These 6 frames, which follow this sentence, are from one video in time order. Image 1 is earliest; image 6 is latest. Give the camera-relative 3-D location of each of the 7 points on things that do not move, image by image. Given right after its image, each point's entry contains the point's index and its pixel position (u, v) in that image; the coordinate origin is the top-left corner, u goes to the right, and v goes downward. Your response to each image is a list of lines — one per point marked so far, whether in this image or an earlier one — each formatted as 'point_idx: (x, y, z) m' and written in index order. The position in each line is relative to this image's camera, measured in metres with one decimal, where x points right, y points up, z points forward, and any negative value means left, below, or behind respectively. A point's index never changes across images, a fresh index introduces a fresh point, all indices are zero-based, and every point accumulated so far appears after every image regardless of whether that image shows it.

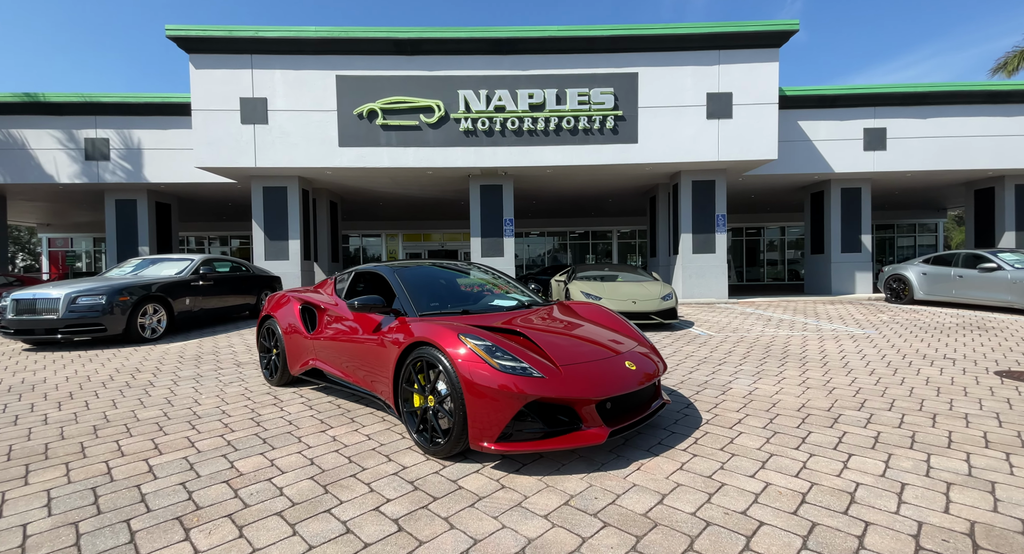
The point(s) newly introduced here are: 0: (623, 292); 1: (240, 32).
0: (+2.0, -0.3, +9.0) m
1: (-6.3, +5.6, +11.2) m
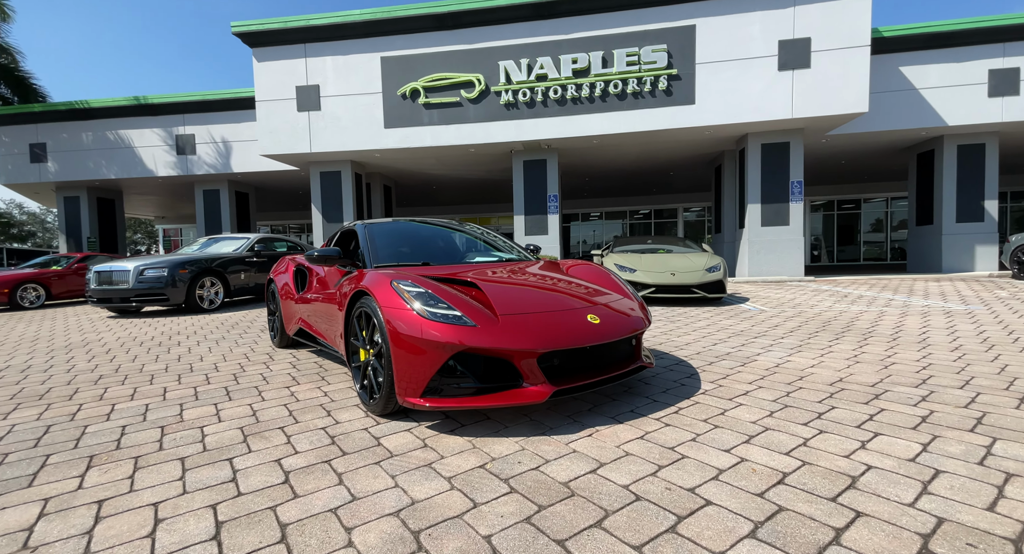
0: (+2.5, +0.2, +8.1) m
1: (-5.3, +6.1, +11.7) m
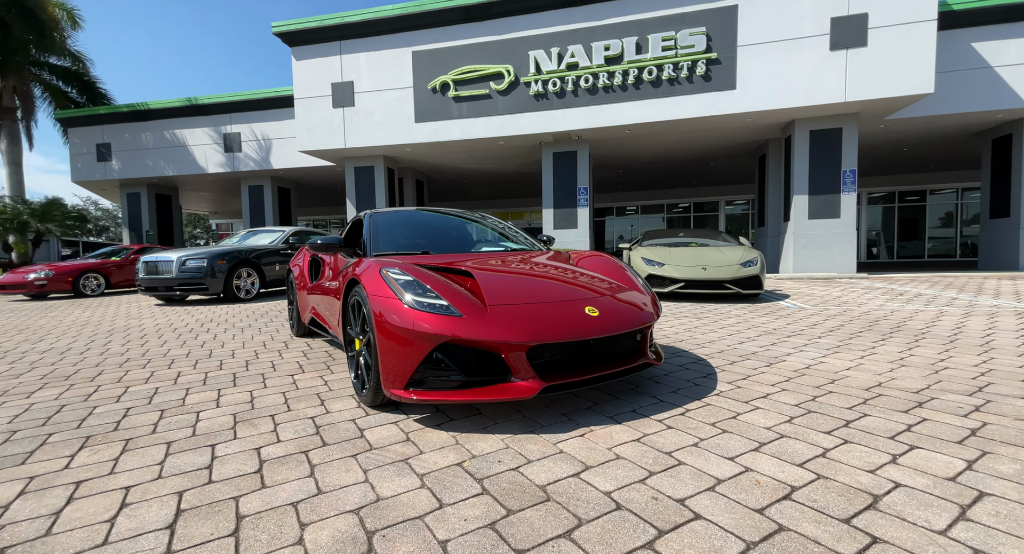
0: (+2.9, +0.3, +7.7) m
1: (-4.6, +6.3, +11.9) m
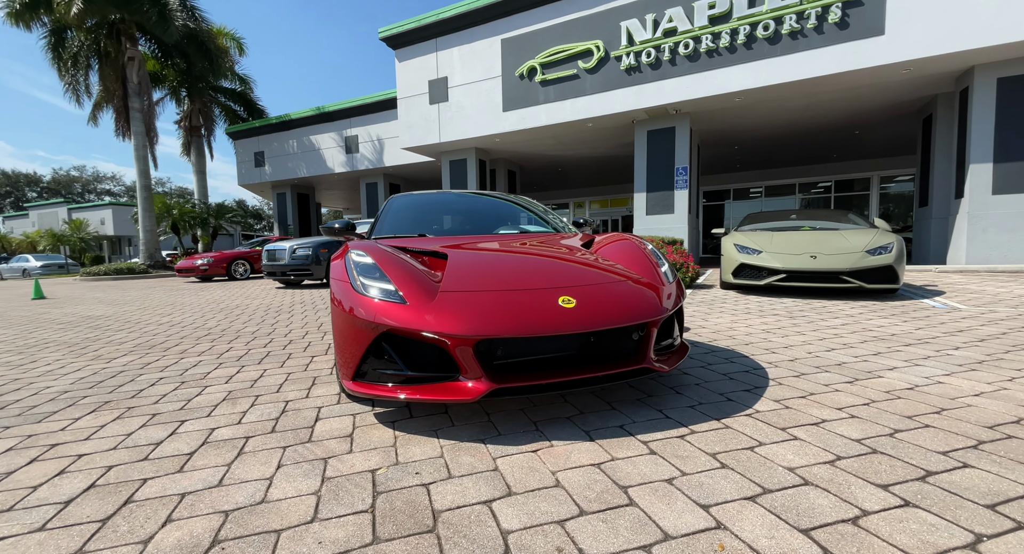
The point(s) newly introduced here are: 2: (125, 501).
0: (+3.9, +0.5, +6.4) m
1: (-2.2, +6.6, +12.3) m
2: (-1.6, -0.9, +1.9) m
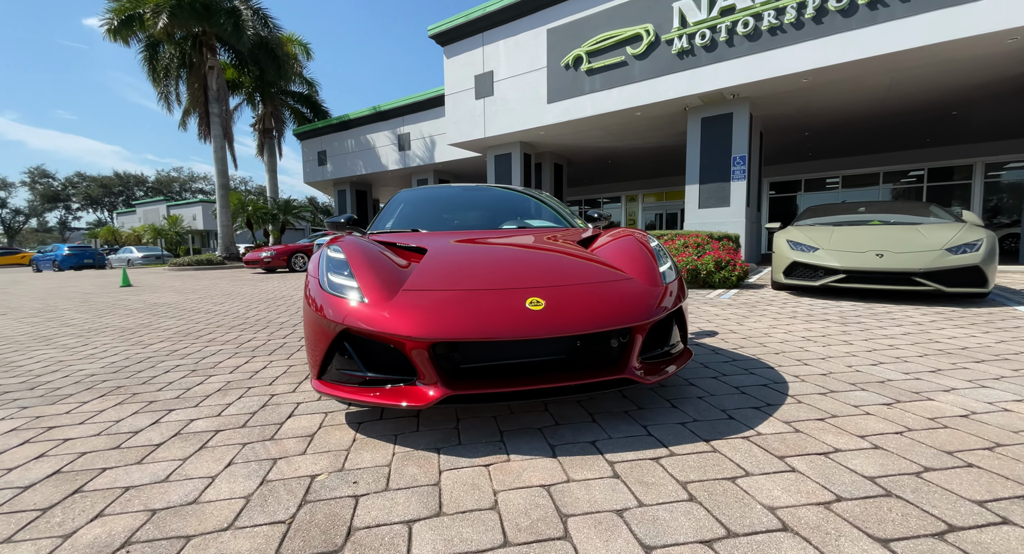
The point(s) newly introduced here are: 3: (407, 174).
0: (+4.2, +0.5, +5.6) m
1: (-1.0, +6.7, +12.2) m
2: (-1.8, -0.9, +2.0) m
3: (-4.1, +4.1, +19.1) m
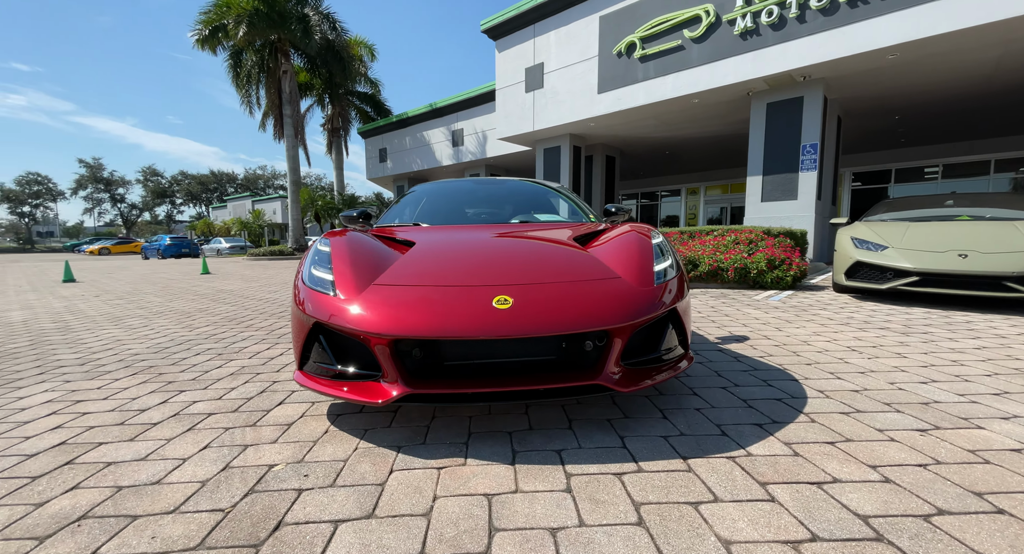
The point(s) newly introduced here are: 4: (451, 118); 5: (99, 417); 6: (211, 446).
0: (+4.5, +0.4, +4.9) m
1: (+0.4, +6.9, +12.1) m
2: (-2.0, -0.8, +2.1) m
3: (-1.7, +4.4, +19.4) m
4: (-2.1, +6.1, +18.0) m
5: (-2.3, -0.8, +2.7) m
6: (-1.4, -0.8, +2.2) m
